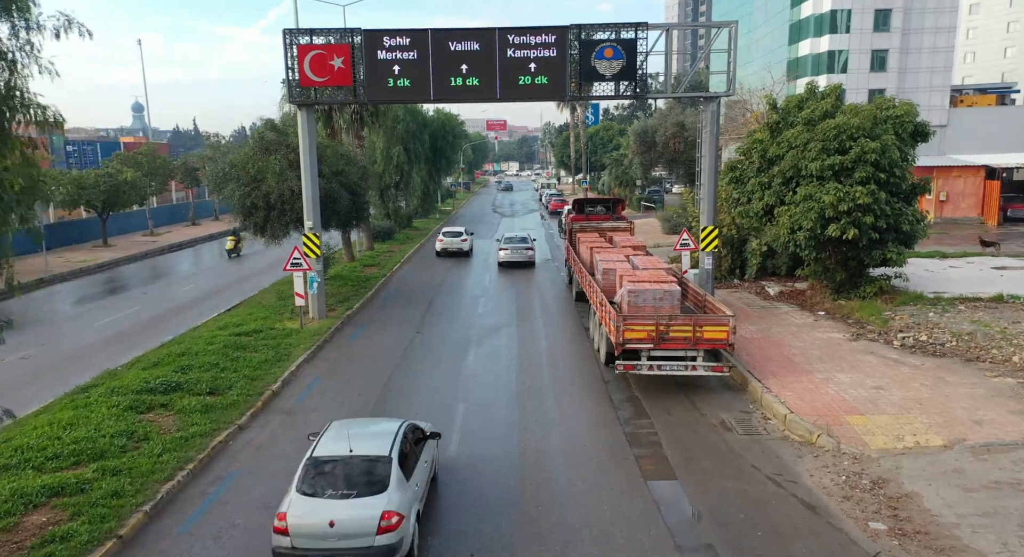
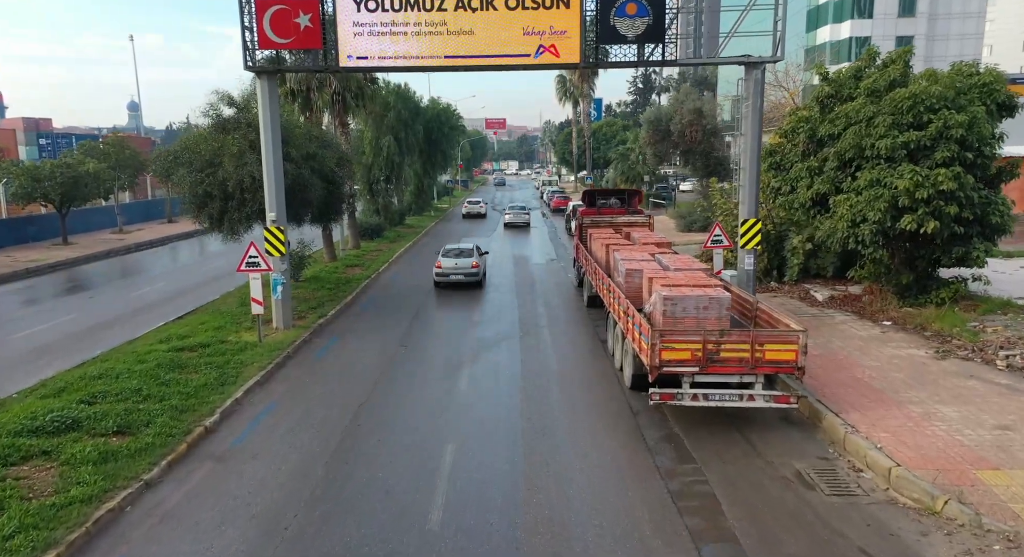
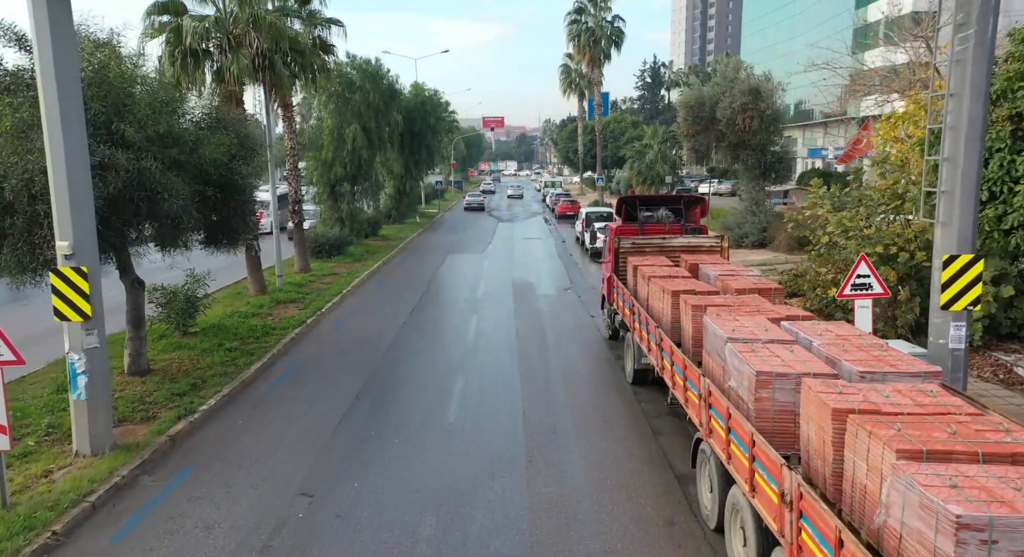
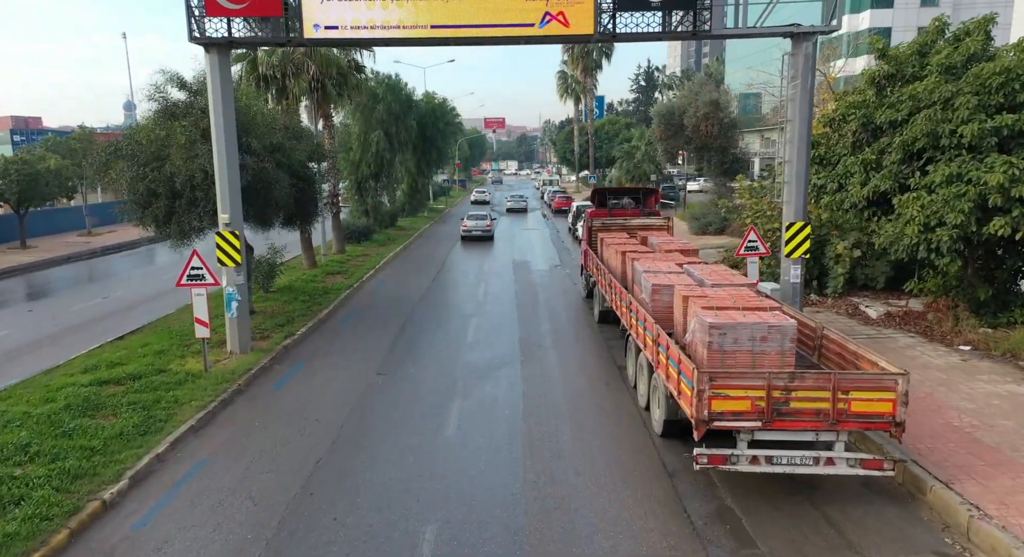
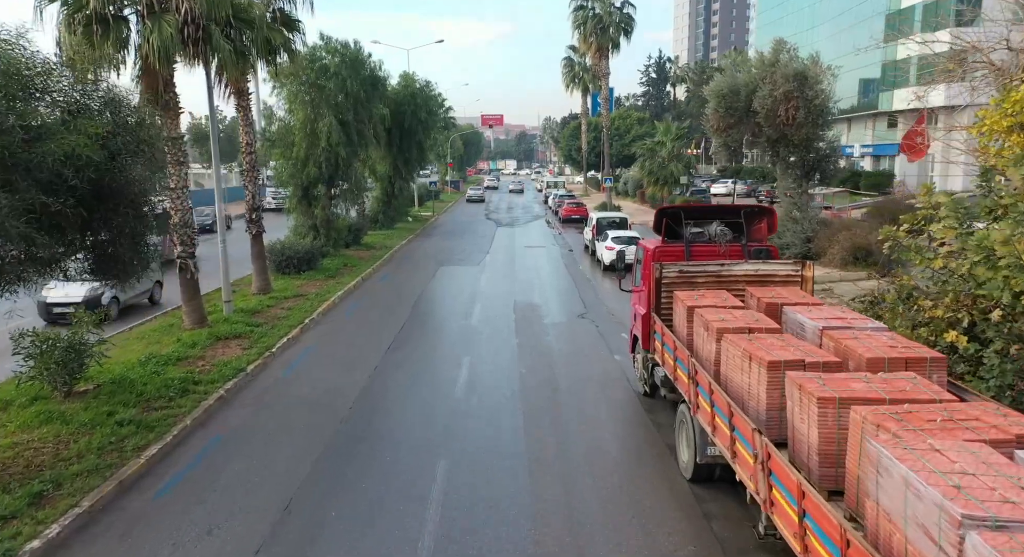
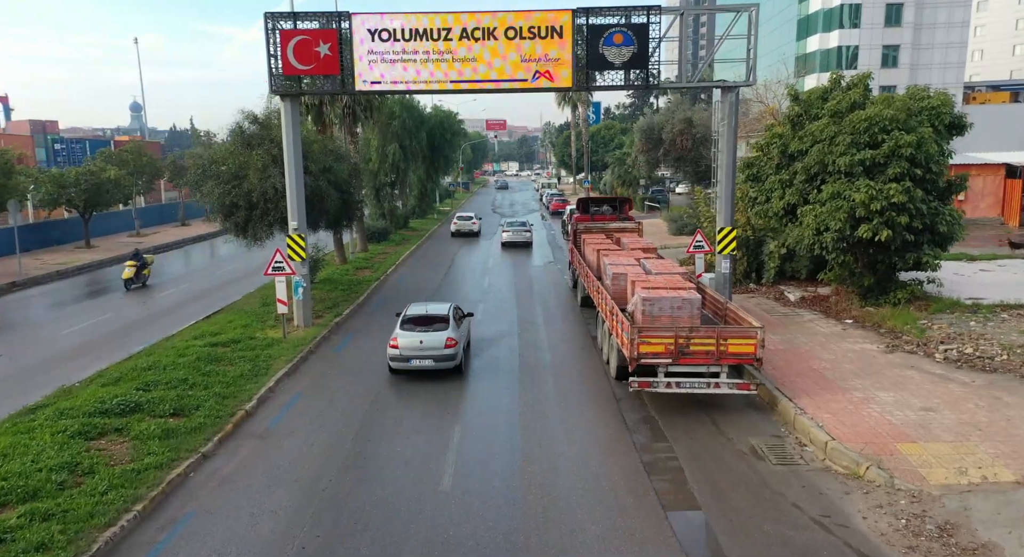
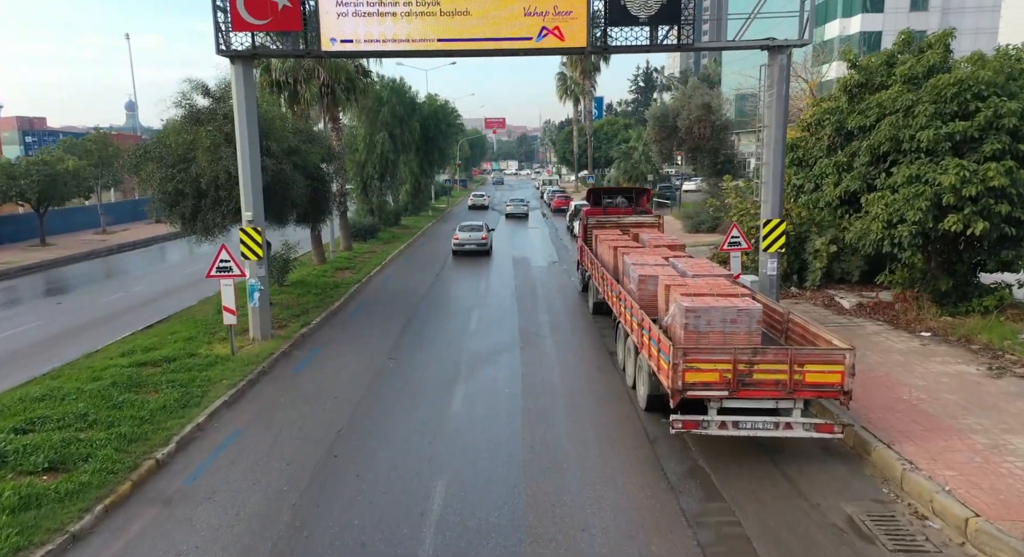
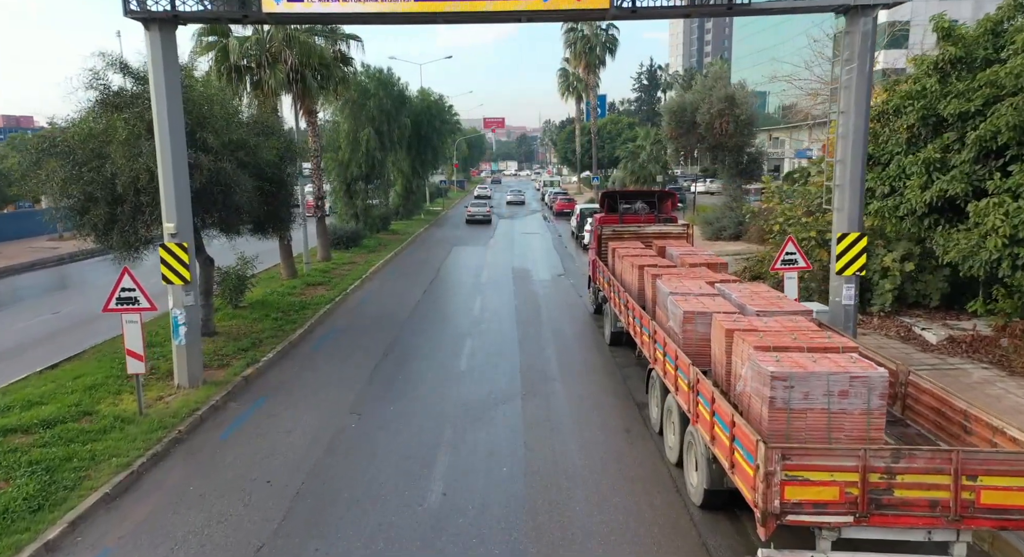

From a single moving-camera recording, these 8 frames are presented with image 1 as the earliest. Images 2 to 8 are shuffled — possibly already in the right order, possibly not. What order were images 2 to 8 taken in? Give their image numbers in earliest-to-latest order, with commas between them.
6, 2, 7, 4, 8, 3, 5
